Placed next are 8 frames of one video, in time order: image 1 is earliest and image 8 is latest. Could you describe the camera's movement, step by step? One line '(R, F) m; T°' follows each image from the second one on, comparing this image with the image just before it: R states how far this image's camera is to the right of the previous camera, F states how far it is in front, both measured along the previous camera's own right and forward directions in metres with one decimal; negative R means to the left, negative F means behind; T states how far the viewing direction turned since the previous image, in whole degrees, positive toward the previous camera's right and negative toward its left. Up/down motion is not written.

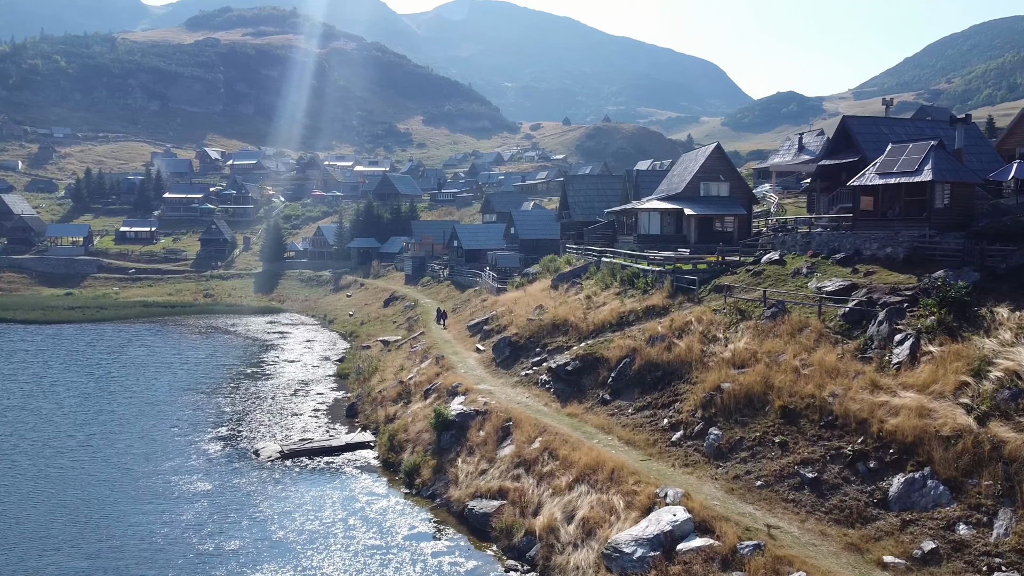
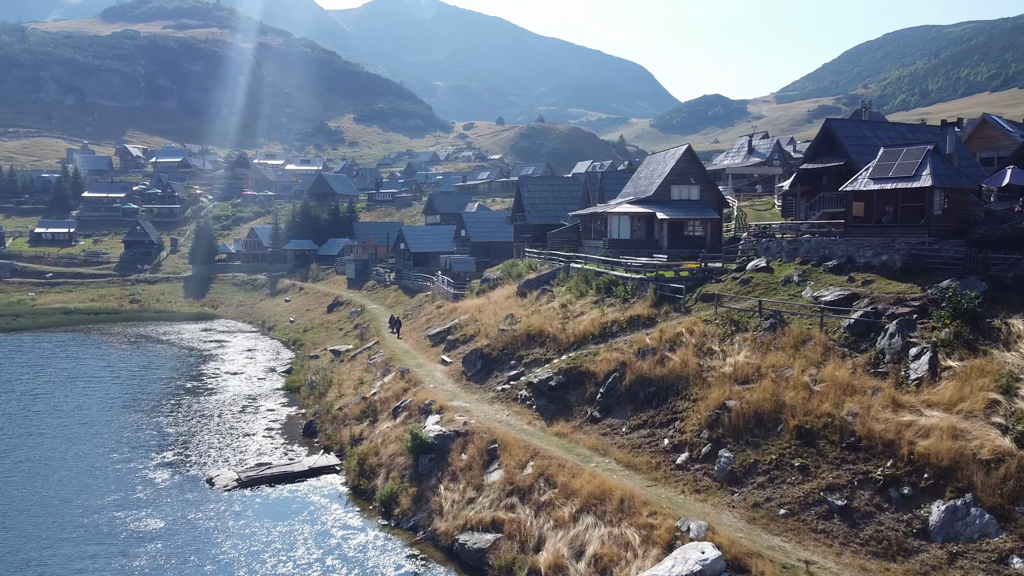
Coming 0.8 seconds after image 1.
(-1.5, +1.8) m; +5°
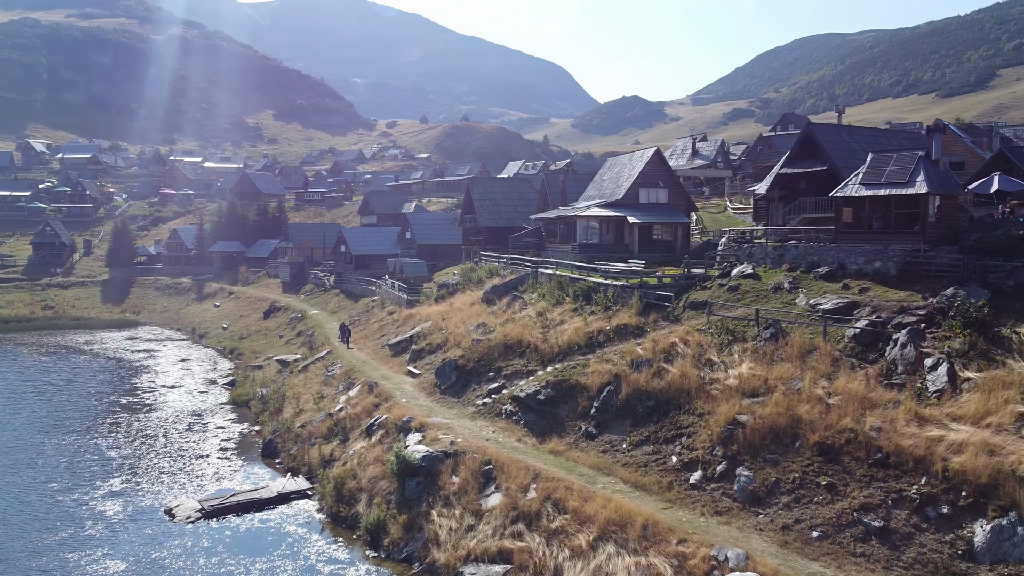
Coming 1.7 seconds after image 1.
(-1.9, +1.4) m; +6°
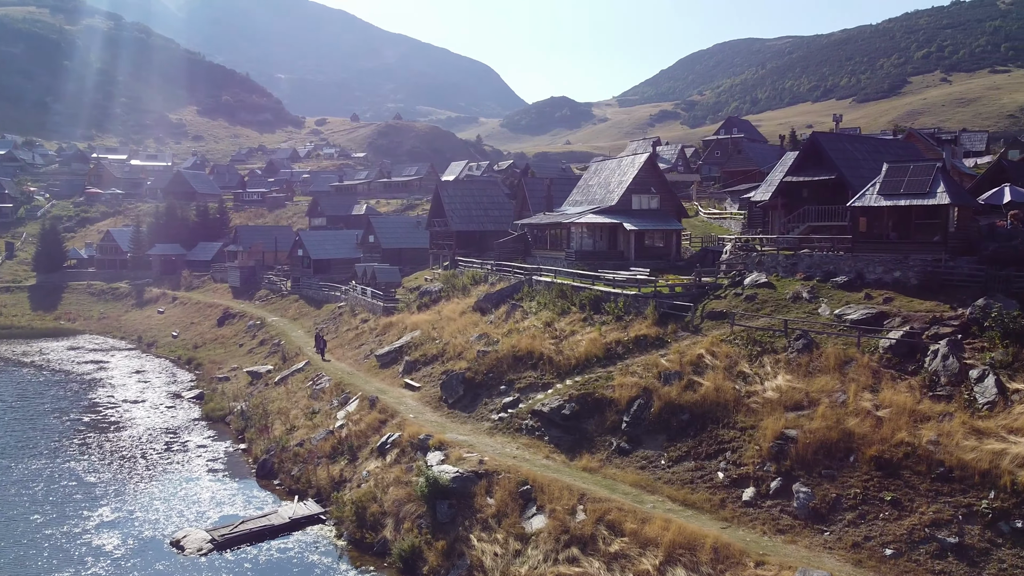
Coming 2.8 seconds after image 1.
(-2.8, +0.9) m; +5°
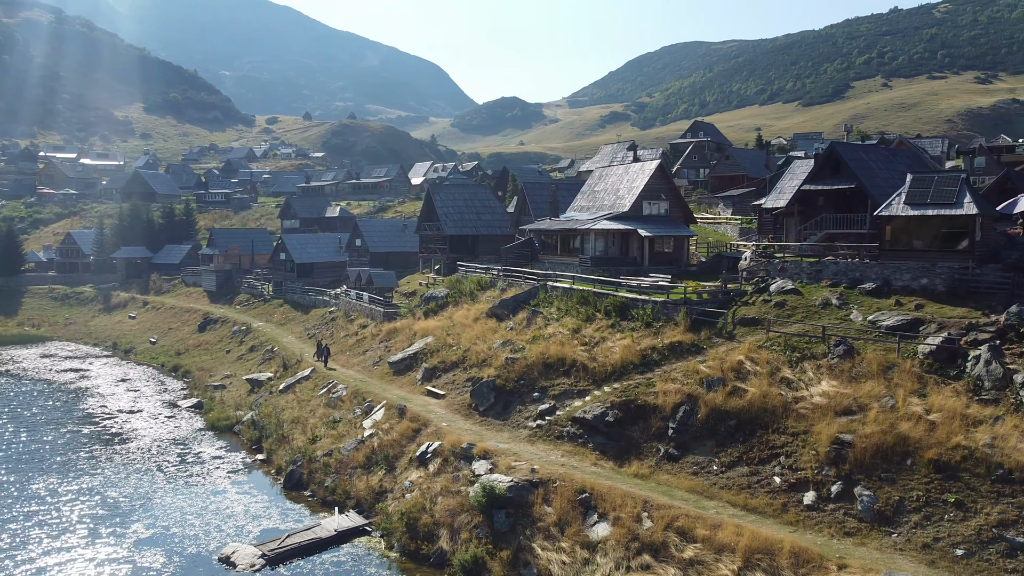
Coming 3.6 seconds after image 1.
(-2.8, 0.0) m; +4°
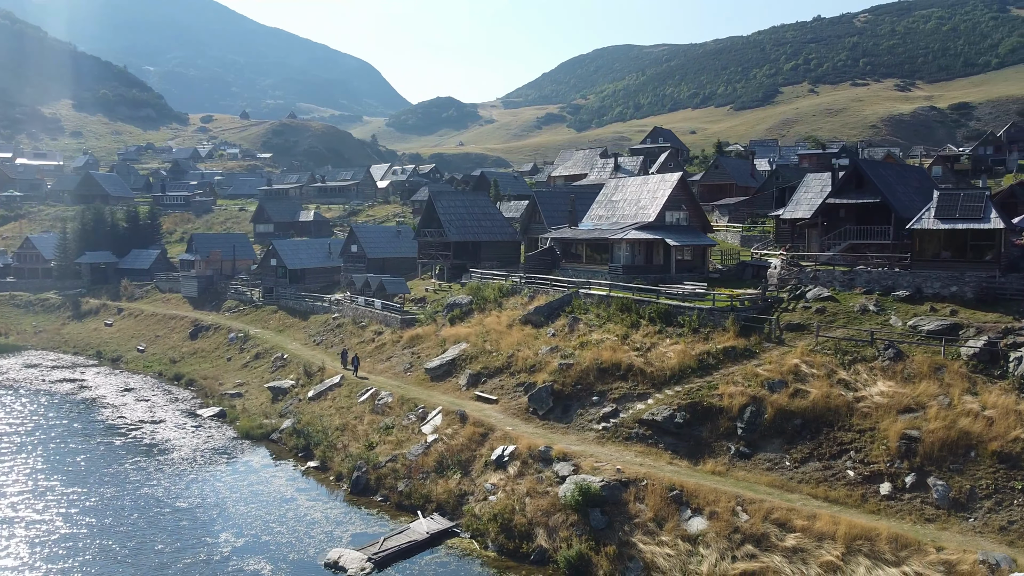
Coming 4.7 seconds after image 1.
(-4.4, -1.1) m; +5°
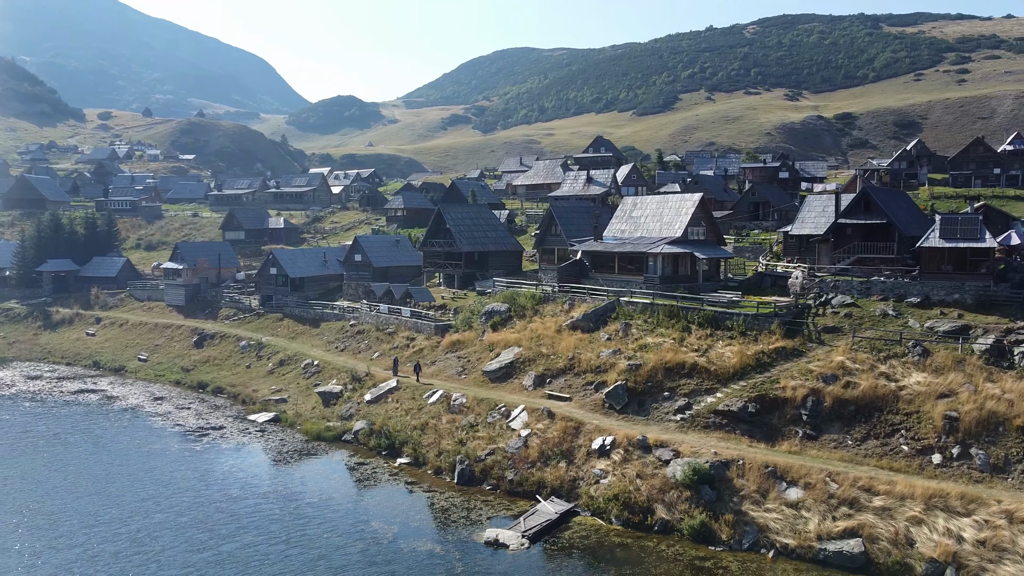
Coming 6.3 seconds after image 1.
(-7.3, -3.3) m; +7°
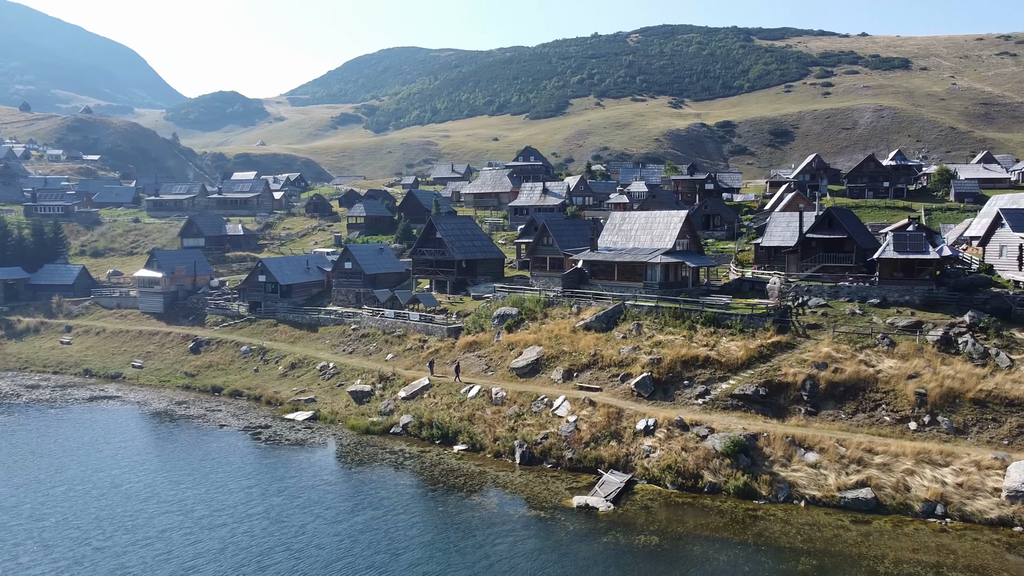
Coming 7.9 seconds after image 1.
(-7.6, -4.7) m; +8°
